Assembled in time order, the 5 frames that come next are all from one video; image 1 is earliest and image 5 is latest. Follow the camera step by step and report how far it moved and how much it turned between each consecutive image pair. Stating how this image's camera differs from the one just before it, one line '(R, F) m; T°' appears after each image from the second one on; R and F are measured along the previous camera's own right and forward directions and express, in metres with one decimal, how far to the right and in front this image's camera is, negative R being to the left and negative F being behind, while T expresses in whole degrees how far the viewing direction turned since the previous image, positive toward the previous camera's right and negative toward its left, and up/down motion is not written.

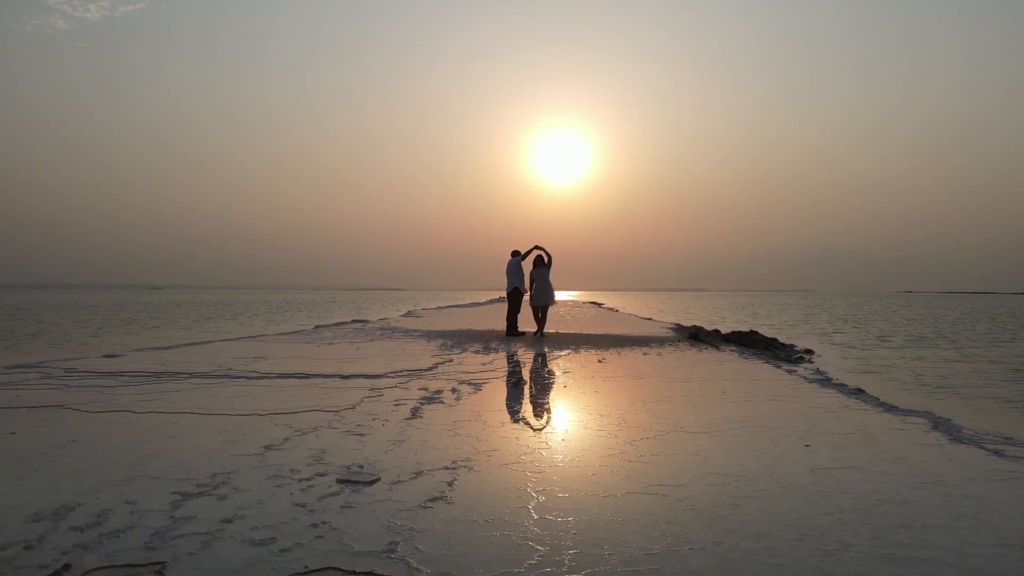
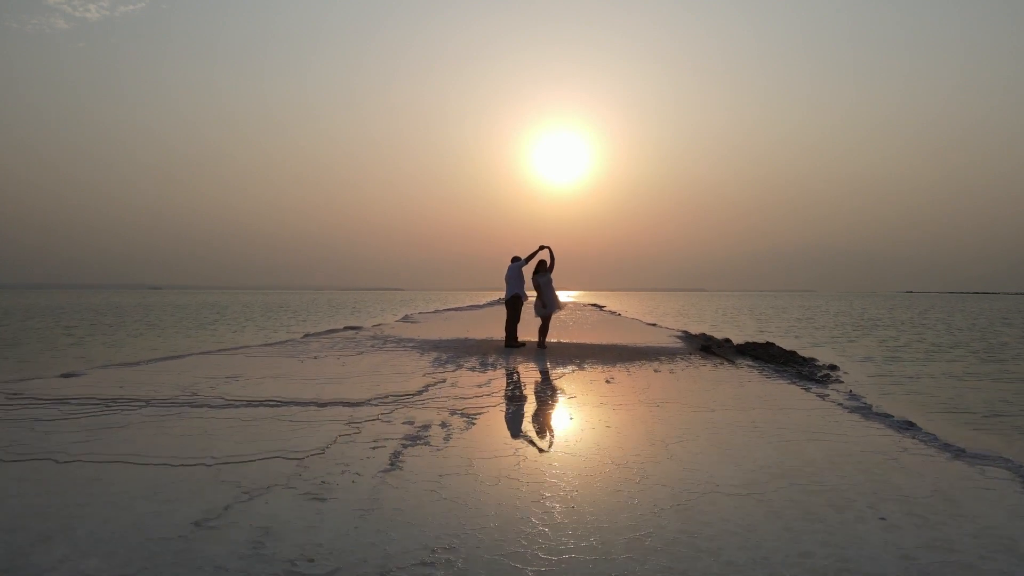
(0.0, +0.8) m; 0°
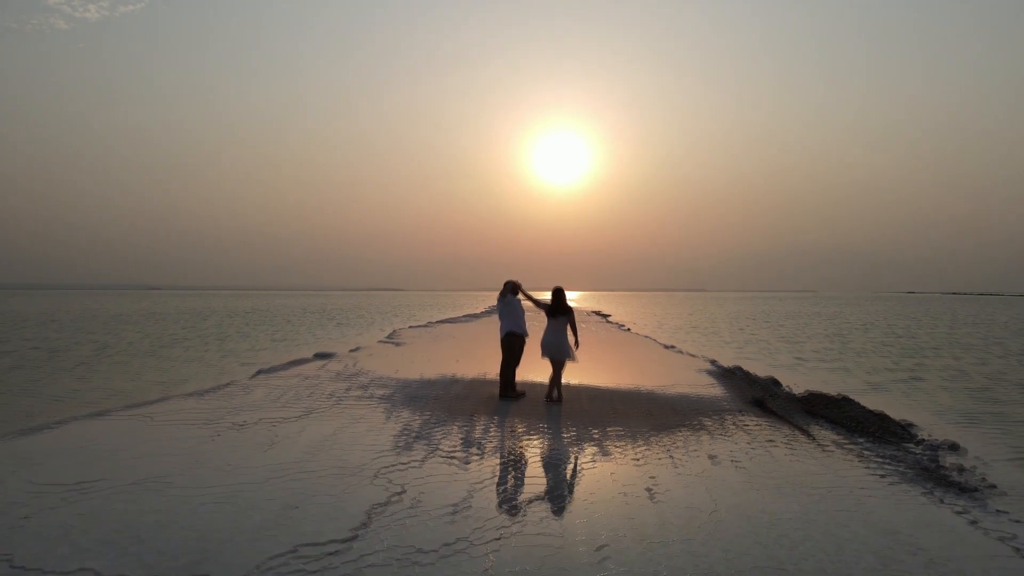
(0.0, +2.8) m; 0°
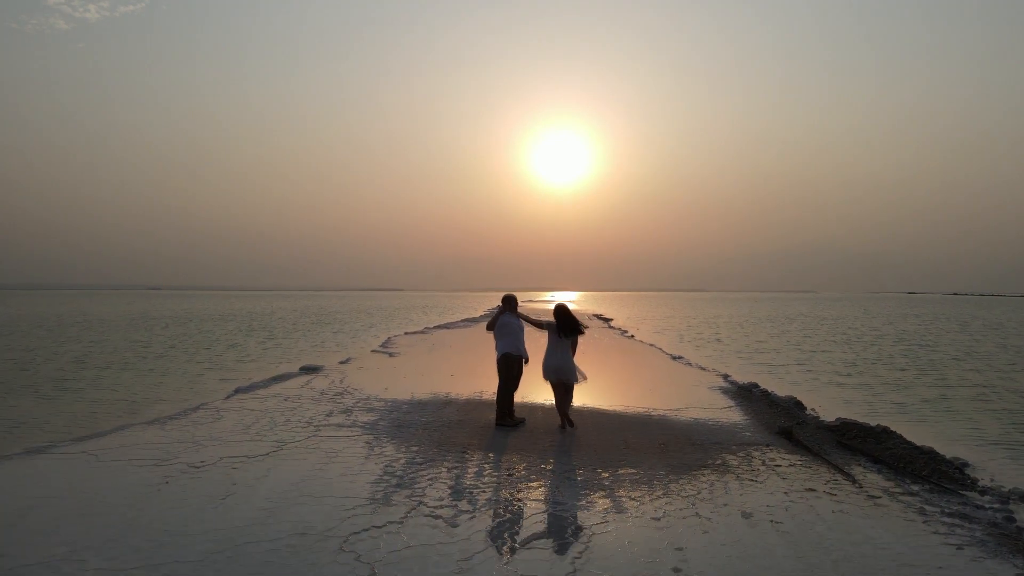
(0.0, +1.0) m; 0°
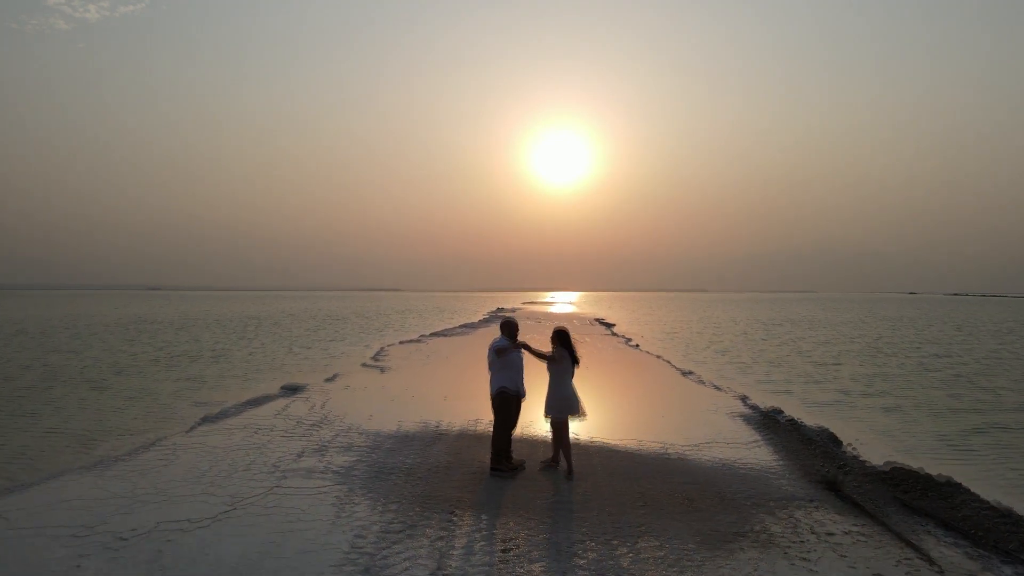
(0.0, +1.3) m; 0°
